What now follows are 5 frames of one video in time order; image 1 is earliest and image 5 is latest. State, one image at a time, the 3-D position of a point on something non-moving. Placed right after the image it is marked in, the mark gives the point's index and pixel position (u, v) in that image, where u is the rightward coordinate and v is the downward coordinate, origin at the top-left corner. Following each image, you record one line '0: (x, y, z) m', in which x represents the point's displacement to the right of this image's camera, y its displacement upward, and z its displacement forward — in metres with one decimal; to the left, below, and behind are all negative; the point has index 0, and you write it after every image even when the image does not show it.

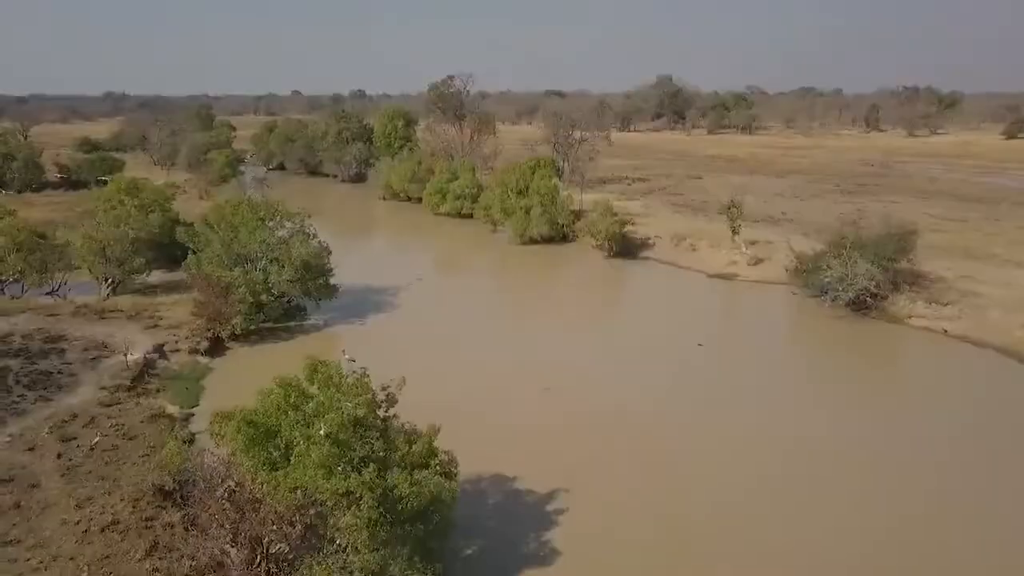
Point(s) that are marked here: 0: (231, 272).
0: (-7.2, +0.4, +18.9) m
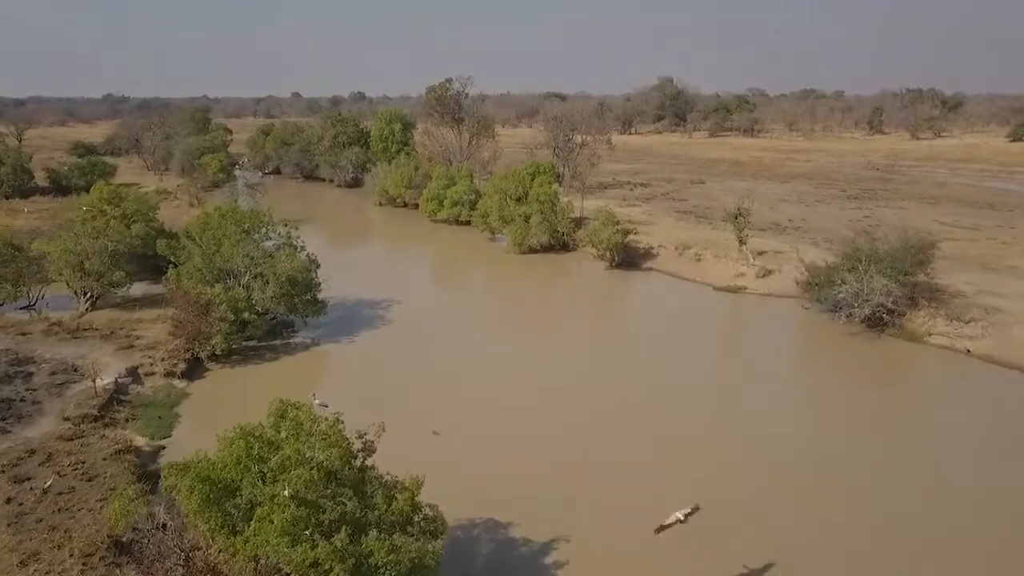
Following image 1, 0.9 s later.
0: (-7.3, 0.0, +17.8) m
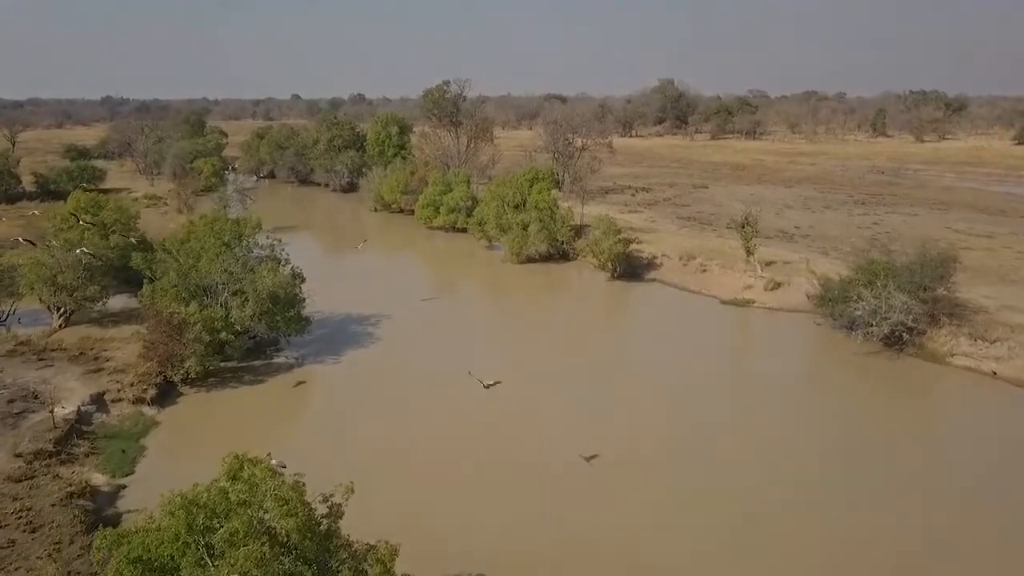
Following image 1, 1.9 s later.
0: (-7.4, -0.4, +16.7) m
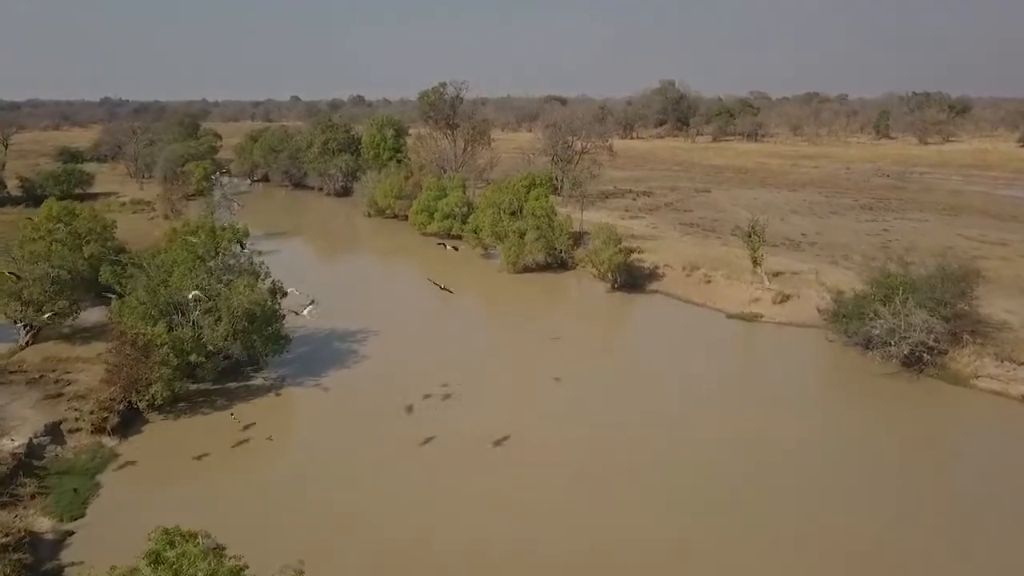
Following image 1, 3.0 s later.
0: (-7.5, -0.8, +15.5) m
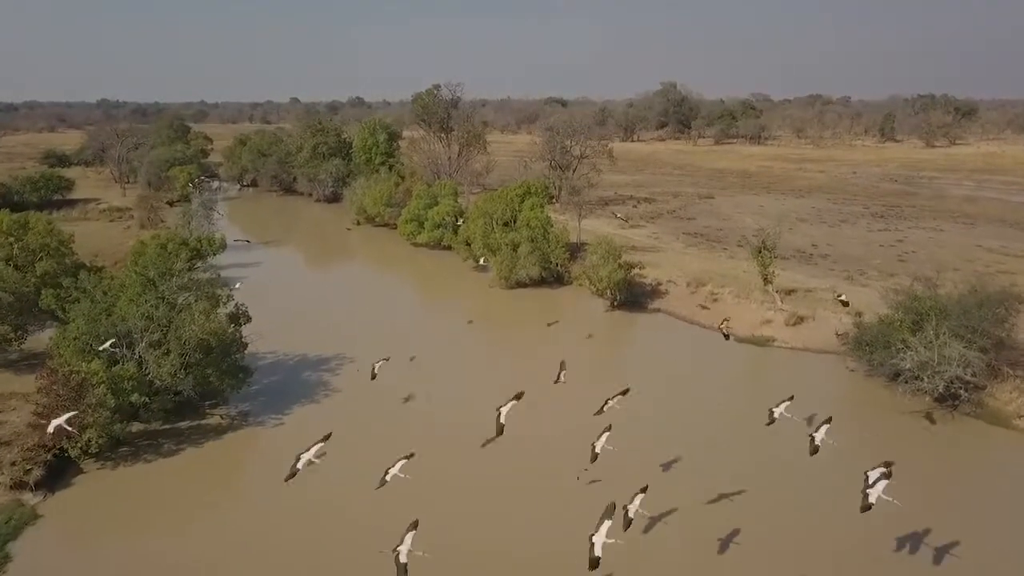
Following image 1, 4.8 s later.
0: (-7.8, -1.4, +13.7) m
